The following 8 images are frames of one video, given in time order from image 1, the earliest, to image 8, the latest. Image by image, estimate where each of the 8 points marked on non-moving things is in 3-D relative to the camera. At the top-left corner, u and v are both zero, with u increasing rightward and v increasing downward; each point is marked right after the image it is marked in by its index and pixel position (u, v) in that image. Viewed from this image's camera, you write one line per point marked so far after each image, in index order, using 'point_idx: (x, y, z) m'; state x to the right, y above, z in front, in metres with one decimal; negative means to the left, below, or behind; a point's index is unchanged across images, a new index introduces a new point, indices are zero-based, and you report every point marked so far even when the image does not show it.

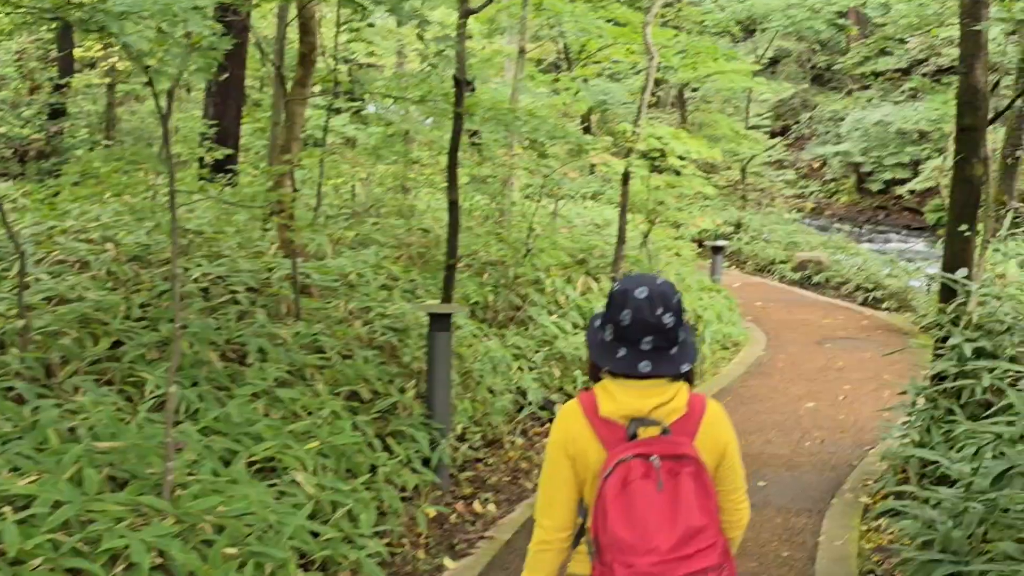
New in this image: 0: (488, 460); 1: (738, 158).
0: (-0.1, -0.6, +5.2) m
1: (+2.4, +1.4, +15.7) m
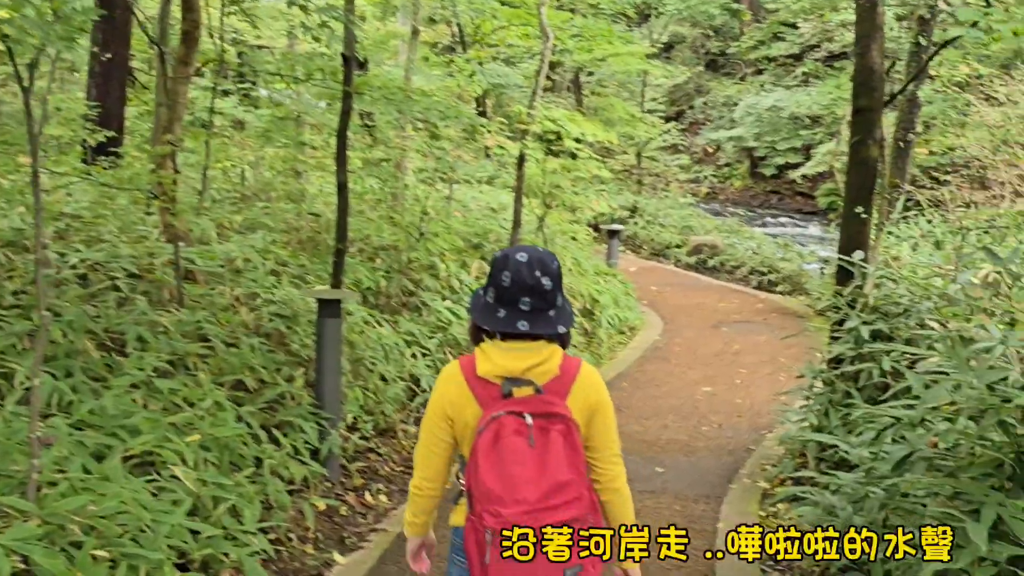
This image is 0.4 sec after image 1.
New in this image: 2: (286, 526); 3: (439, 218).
0: (-0.4, -0.5, +5.1) m
1: (+1.3, +1.5, +15.7) m
2: (-0.6, -0.6, +4.0) m
3: (-0.4, +0.3, +7.4) m
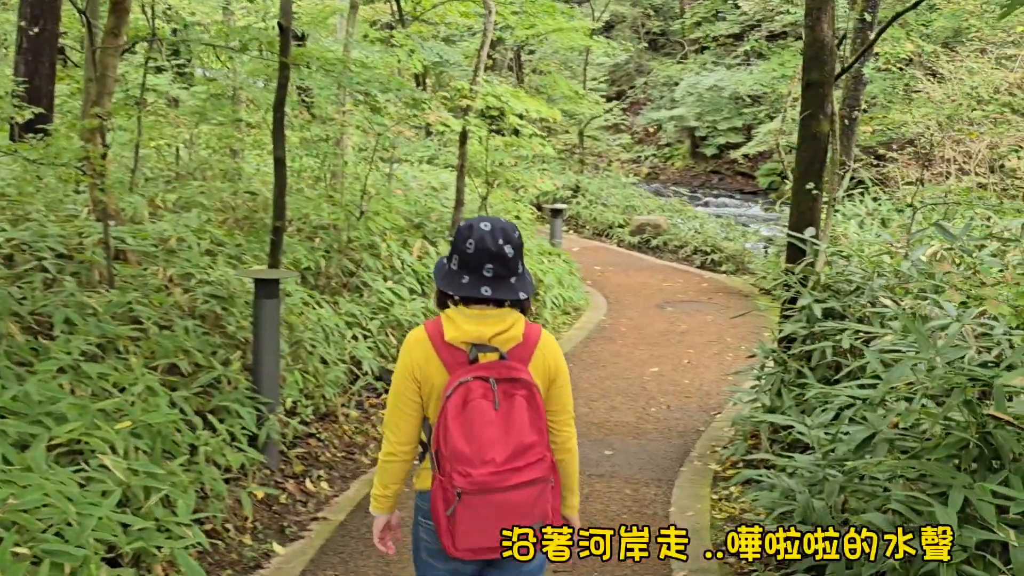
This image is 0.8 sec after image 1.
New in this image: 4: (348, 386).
0: (-0.6, -0.5, +4.9) m
1: (+0.7, +1.7, +15.6) m
2: (-0.7, -0.6, +3.8) m
3: (-0.6, +0.4, +7.2) m
4: (-0.6, -0.4, +5.4) m
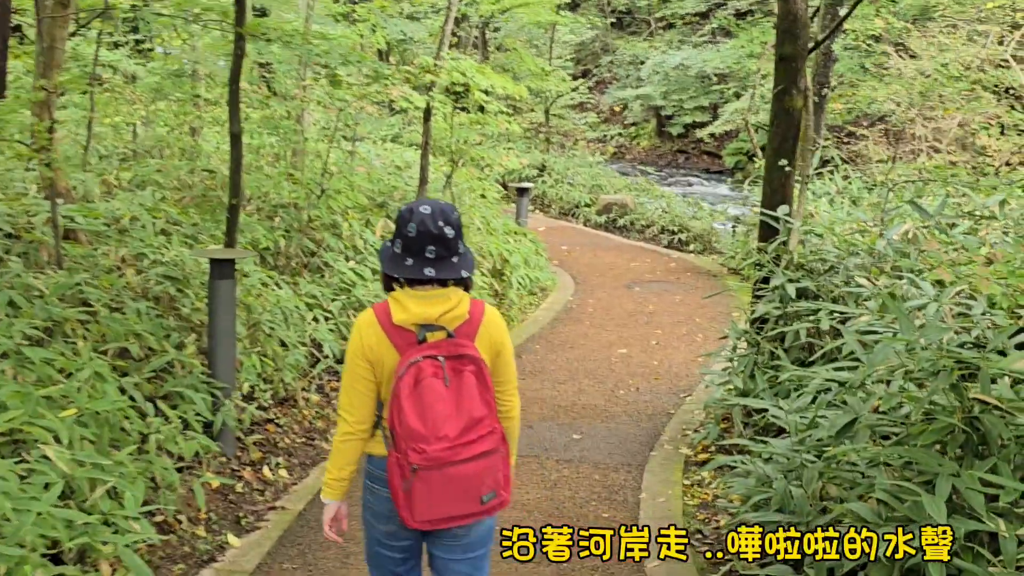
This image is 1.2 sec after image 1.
0: (-0.7, -0.4, +4.8) m
1: (+0.3, +1.9, +15.4) m
2: (-0.8, -0.5, +3.6) m
3: (-0.8, +0.5, +7.1) m
4: (-0.7, -0.3, +5.3) m
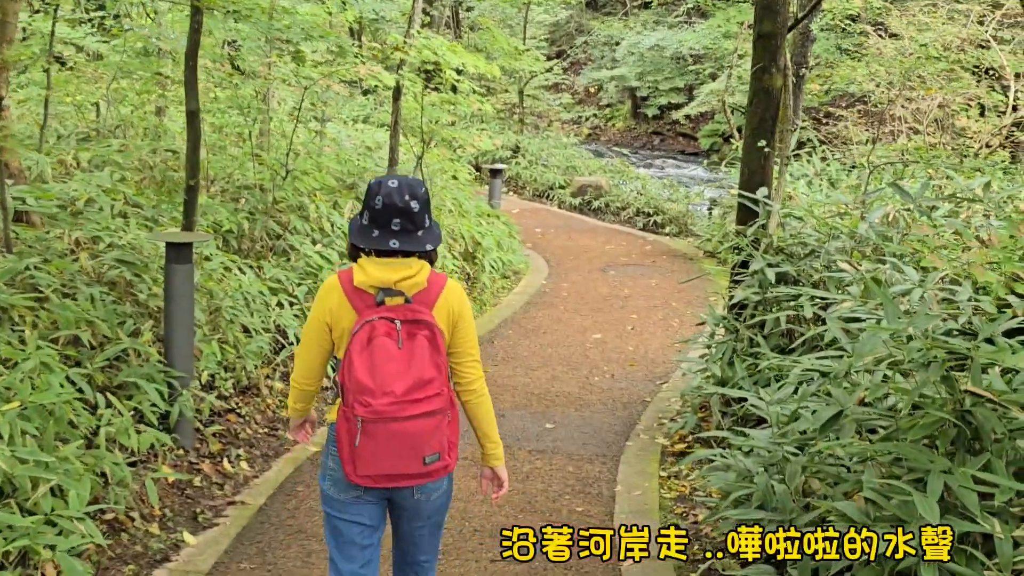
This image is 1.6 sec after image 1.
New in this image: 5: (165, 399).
0: (-0.8, -0.4, +4.6) m
1: (0.0, +2.1, +15.2) m
2: (-0.9, -0.5, +3.4) m
3: (-0.9, +0.6, +6.9) m
4: (-0.8, -0.2, +5.1) m
5: (-0.9, -0.3, +4.1) m
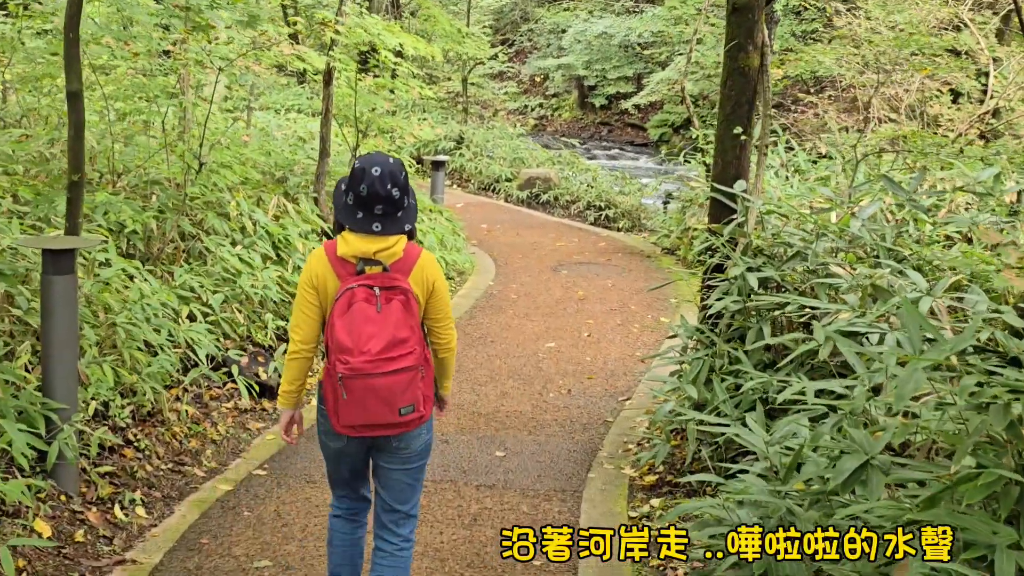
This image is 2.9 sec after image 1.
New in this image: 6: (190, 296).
0: (-1.0, -0.4, +3.9) m
1: (-0.5, +2.1, +14.6) m
2: (-1.0, -0.5, +2.8) m
3: (-1.2, +0.6, +6.2) m
4: (-1.0, -0.3, +4.4) m
5: (-1.1, -0.3, +3.4) m
6: (-1.0, 0.0, +4.8) m
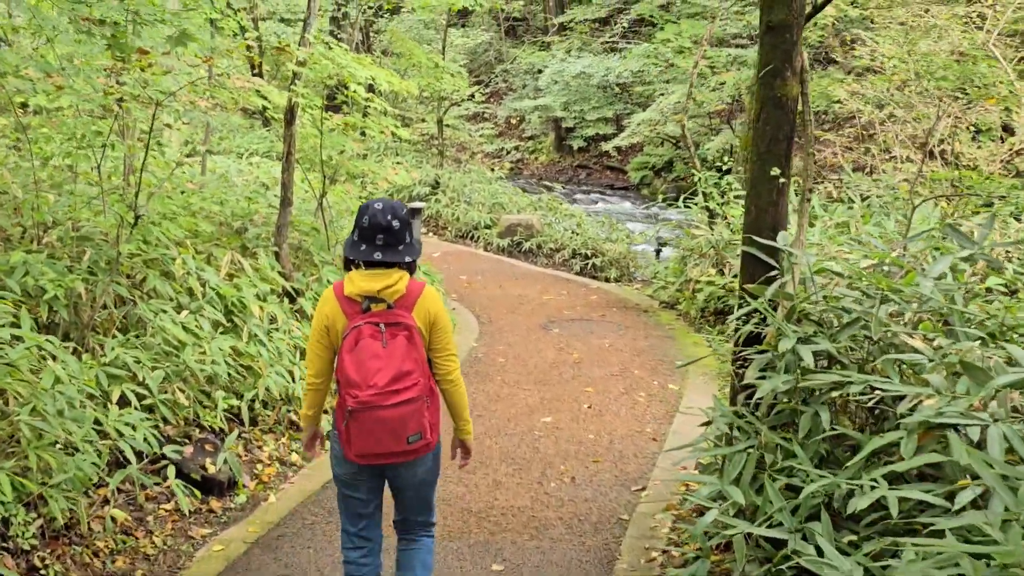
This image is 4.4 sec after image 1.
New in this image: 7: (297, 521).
0: (-1.0, -0.6, +3.1) m
1: (-0.7, +1.7, +13.9) m
2: (-1.0, -0.7, +2.0) m
3: (-1.2, +0.3, +5.4) m
4: (-1.0, -0.5, +3.6) m
5: (-1.0, -0.5, +2.6) m
6: (-1.0, -0.2, +4.0) m
7: (-0.5, -0.6, +3.9) m
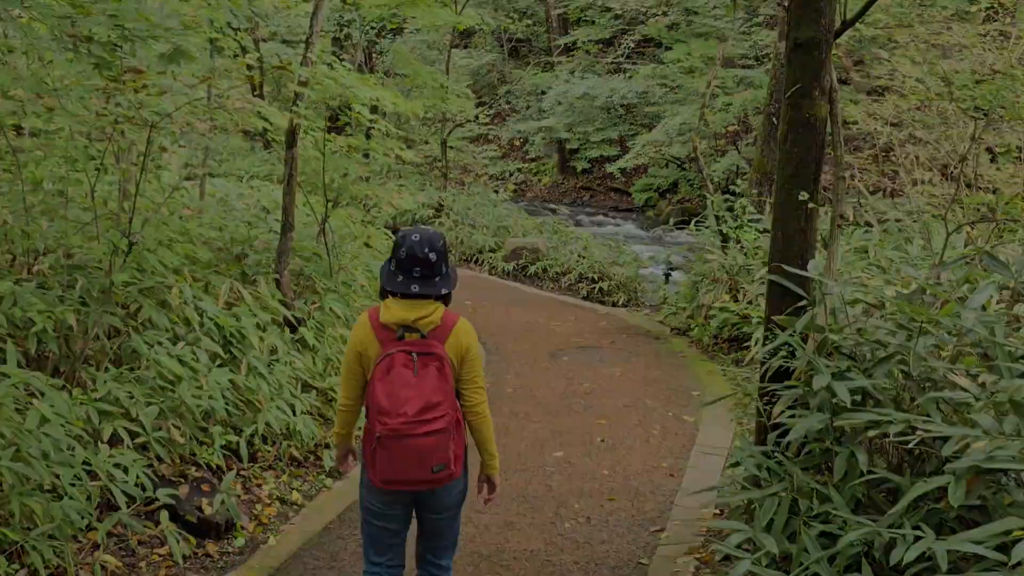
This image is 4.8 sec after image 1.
0: (-0.9, -0.6, +2.9) m
1: (-0.7, +1.4, +13.7) m
2: (-0.9, -0.7, +1.8) m
3: (-1.2, +0.2, +5.2) m
4: (-0.9, -0.5, +3.4) m
5: (-1.0, -0.6, +2.4) m
6: (-1.0, -0.3, +3.8) m
7: (-0.5, -0.7, +3.6) m
